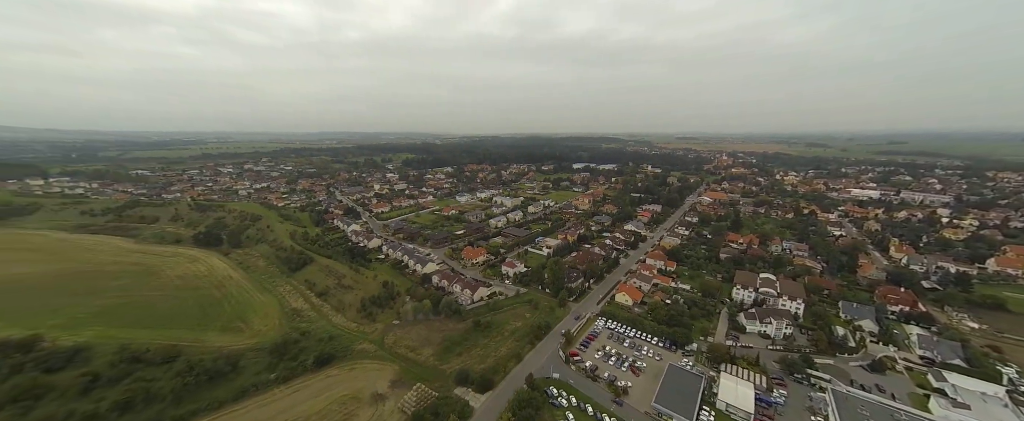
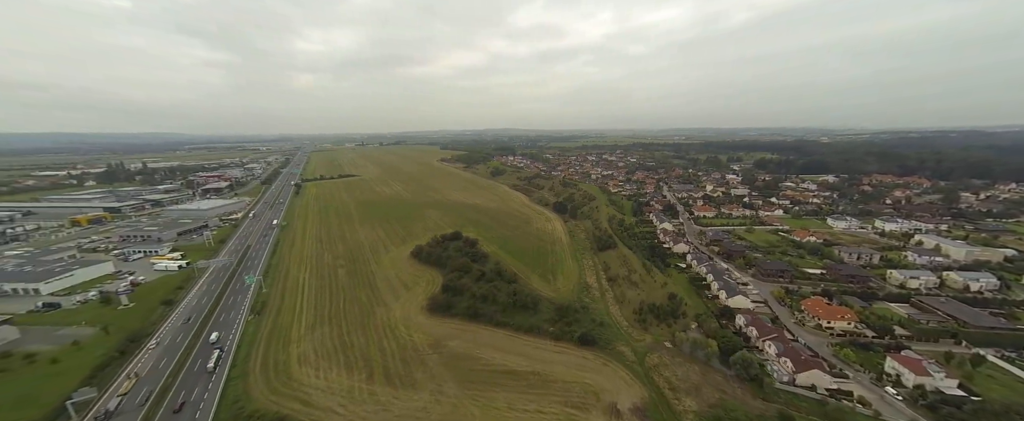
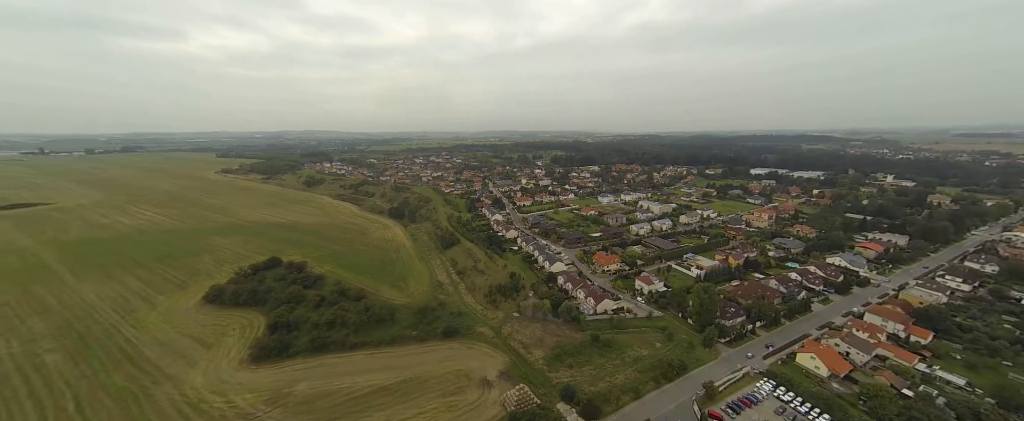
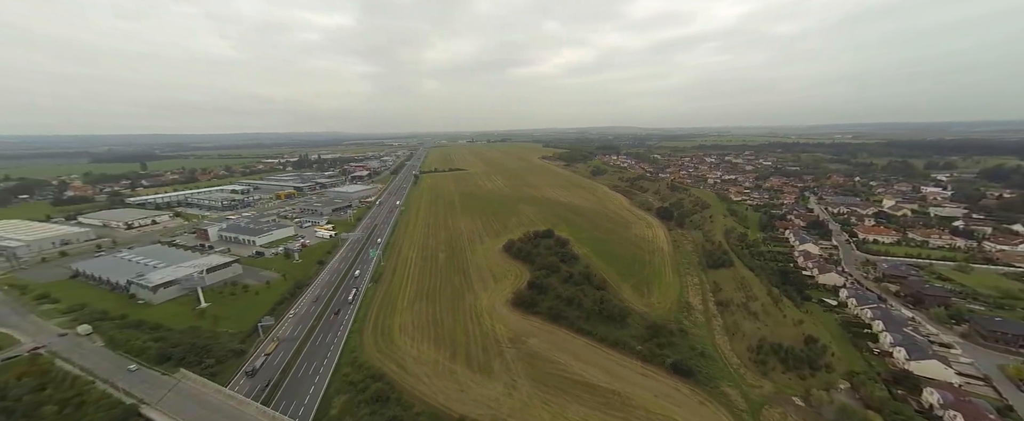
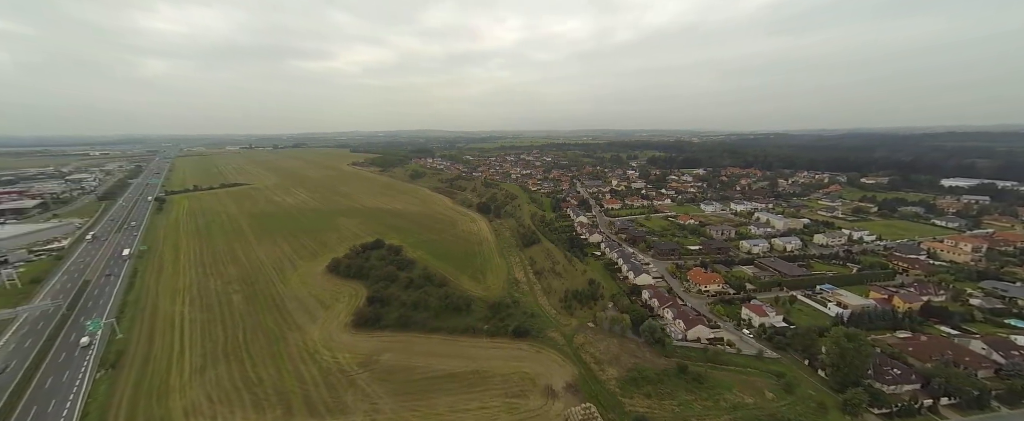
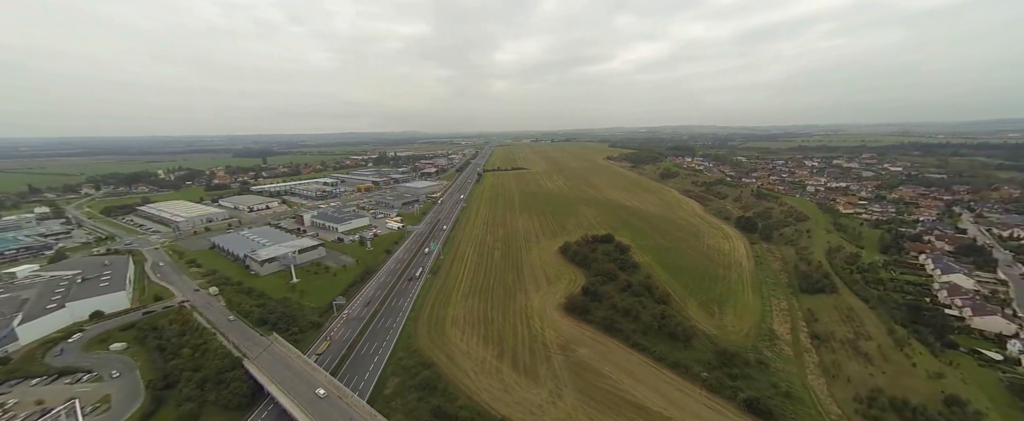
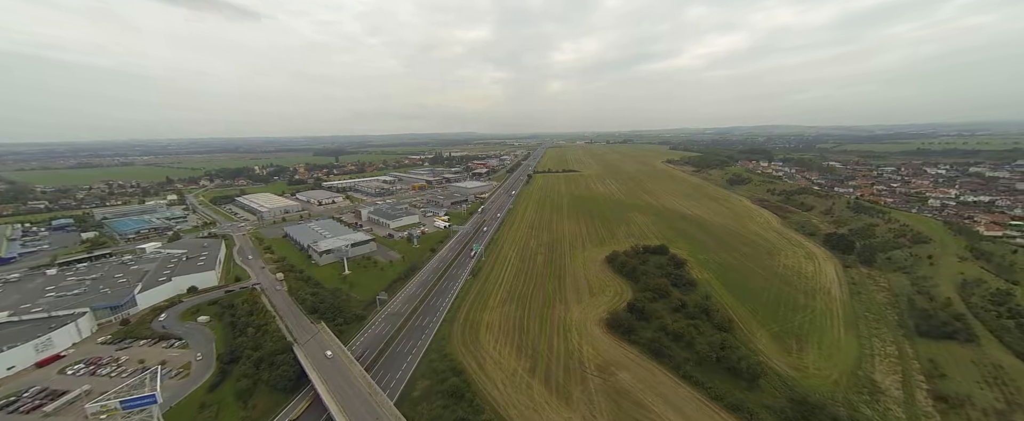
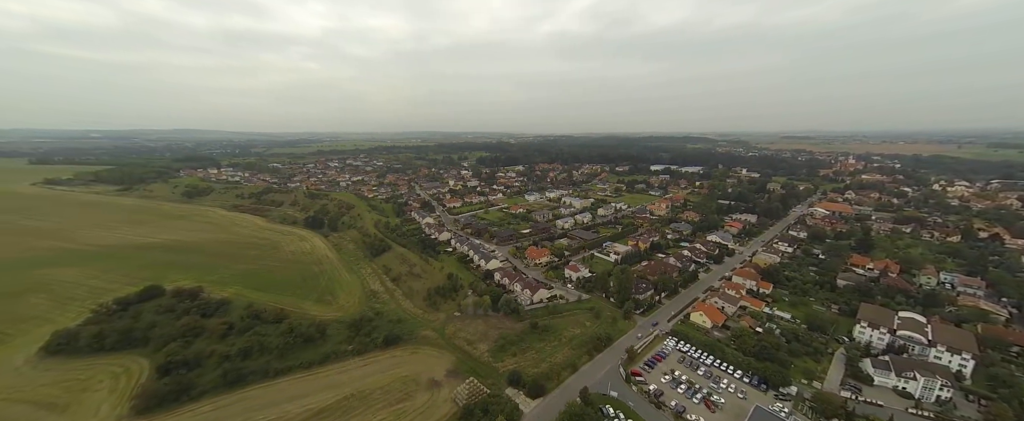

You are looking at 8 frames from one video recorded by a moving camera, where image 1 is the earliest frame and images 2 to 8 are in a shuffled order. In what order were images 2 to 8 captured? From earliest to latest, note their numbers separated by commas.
8, 3, 5, 2, 4, 6, 7
